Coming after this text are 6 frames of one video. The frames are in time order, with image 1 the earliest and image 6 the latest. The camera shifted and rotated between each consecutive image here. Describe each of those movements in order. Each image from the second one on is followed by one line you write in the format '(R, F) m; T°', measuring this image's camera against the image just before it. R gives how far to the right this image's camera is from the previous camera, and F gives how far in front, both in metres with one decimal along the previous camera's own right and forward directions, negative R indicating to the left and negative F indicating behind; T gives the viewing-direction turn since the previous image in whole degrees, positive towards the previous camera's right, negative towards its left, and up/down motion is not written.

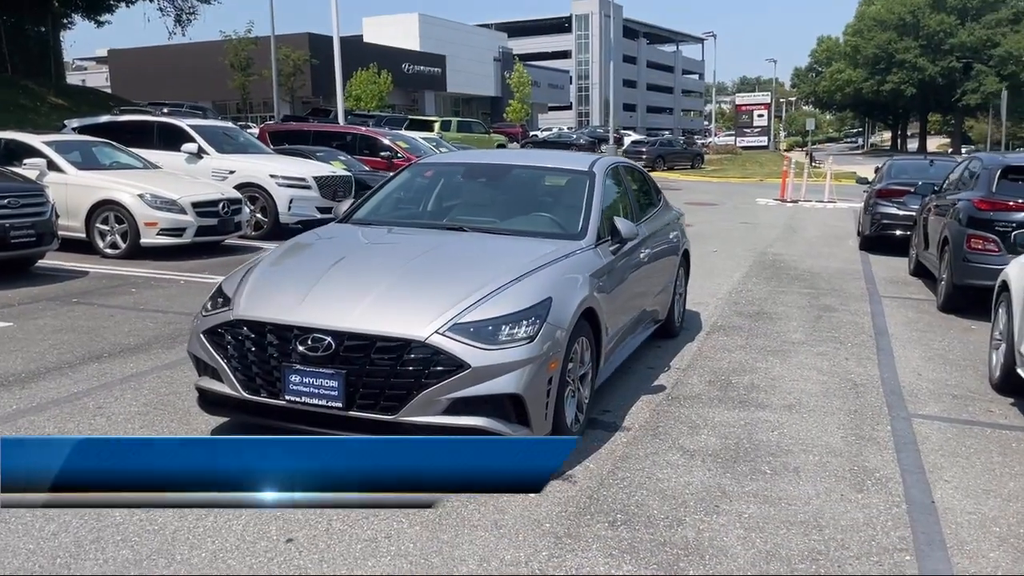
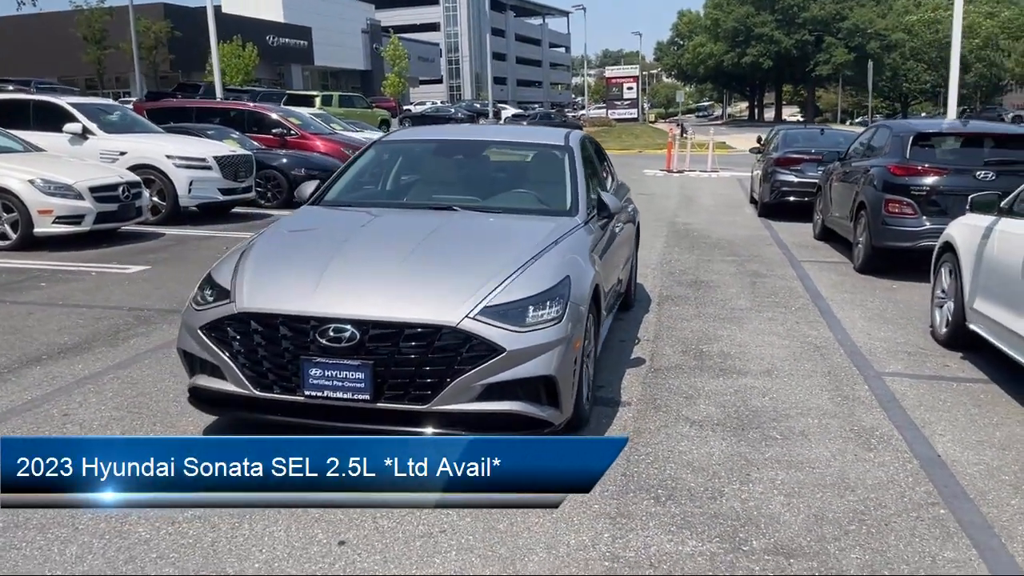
(-0.7, +0.2) m; +8°
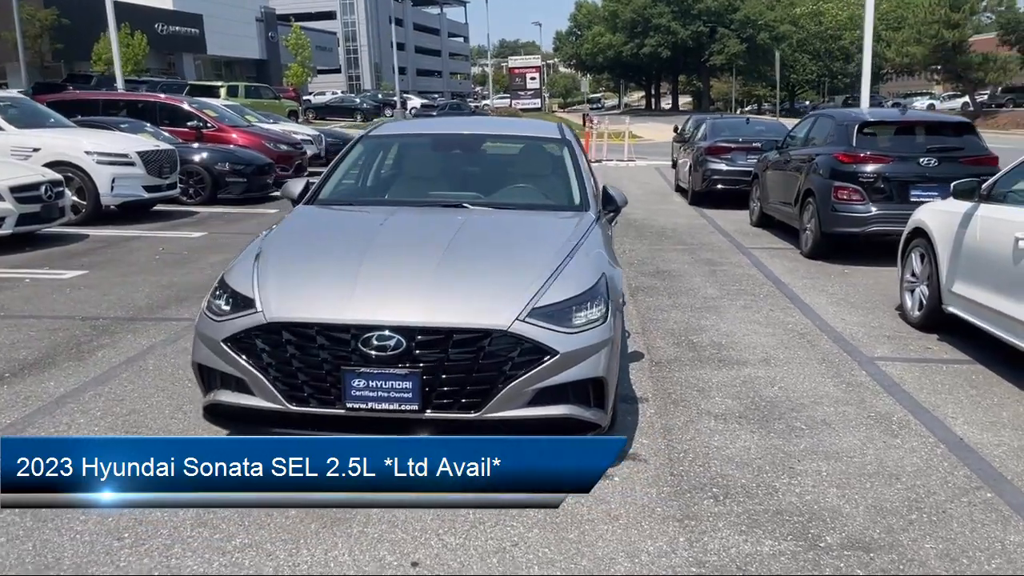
(-0.7, +0.2) m; +6°
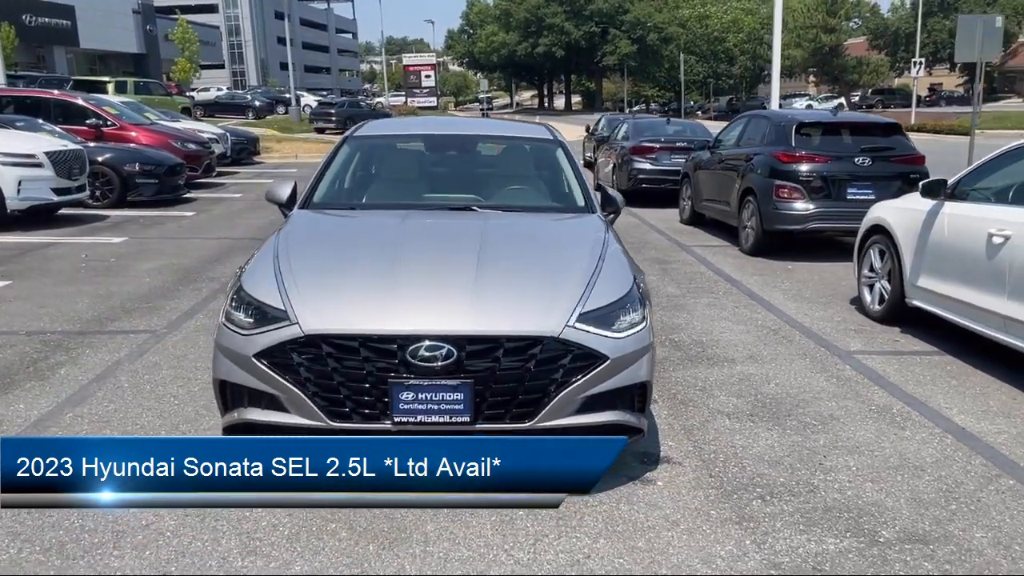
(-0.7, +0.1) m; +7°
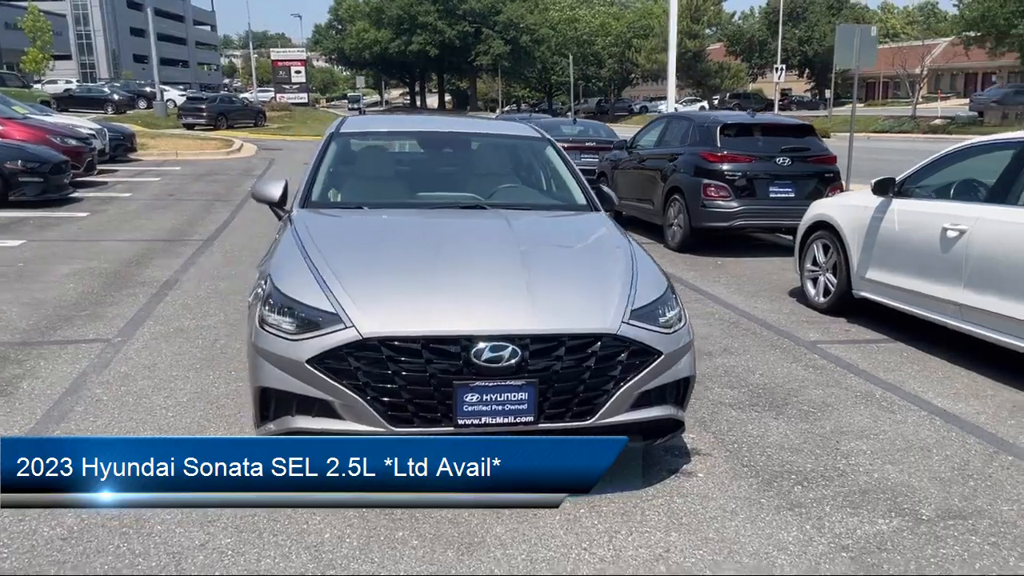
(-0.8, +0.1) m; +9°
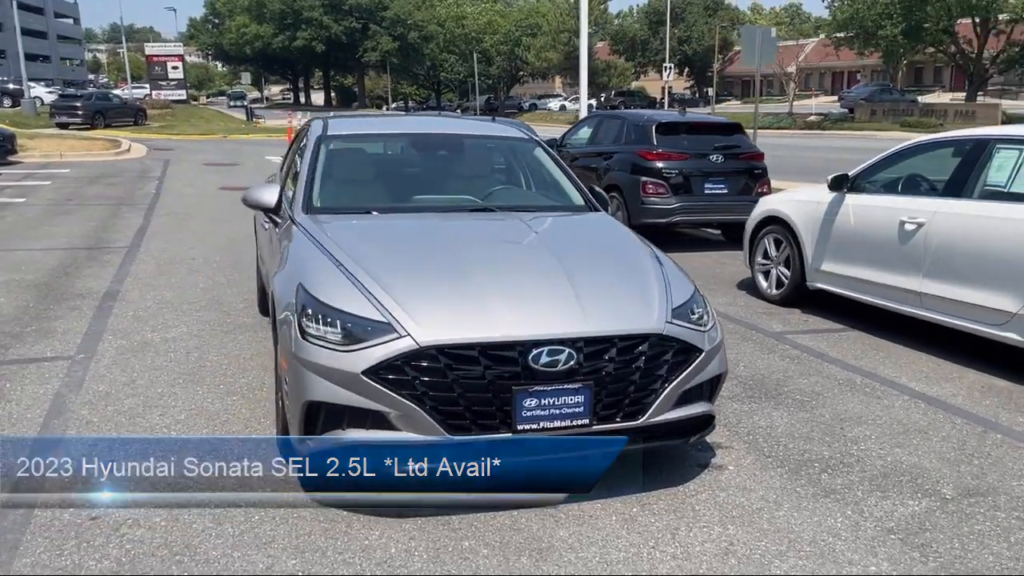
(-0.7, +0.1) m; +7°
